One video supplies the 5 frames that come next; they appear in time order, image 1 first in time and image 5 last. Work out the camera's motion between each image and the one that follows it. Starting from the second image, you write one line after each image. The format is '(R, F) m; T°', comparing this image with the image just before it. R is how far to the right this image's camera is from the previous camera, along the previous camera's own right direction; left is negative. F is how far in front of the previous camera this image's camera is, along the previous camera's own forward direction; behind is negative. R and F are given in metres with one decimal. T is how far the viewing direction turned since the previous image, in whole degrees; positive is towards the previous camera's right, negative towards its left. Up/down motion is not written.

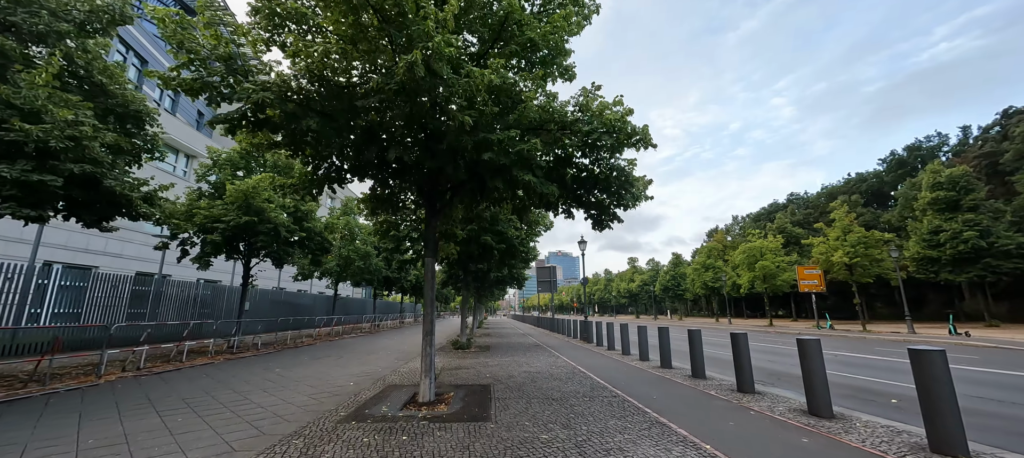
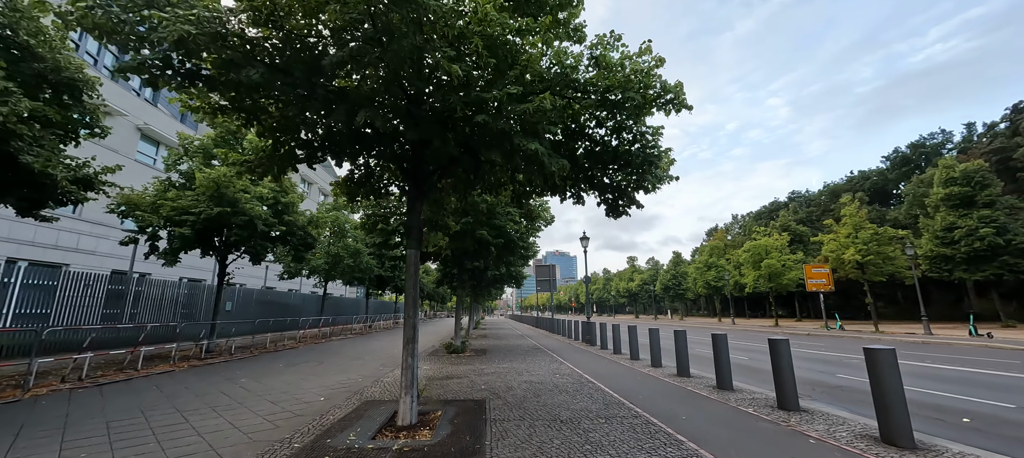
(0.0, +1.1) m; 0°
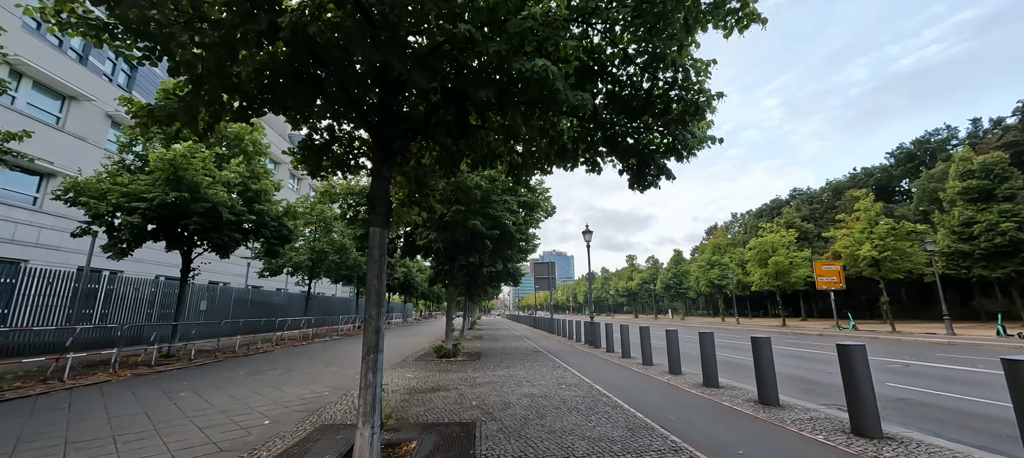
(0.0, +1.4) m; 0°
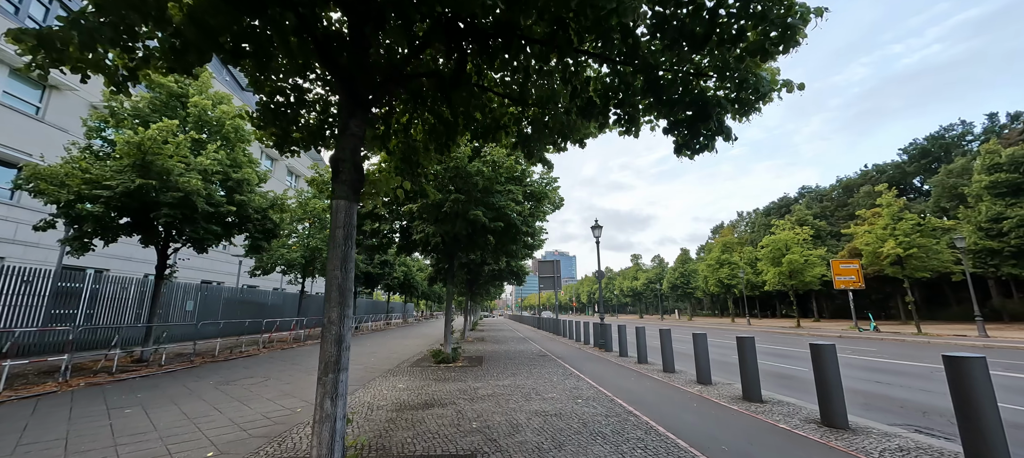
(-0.1, +1.1) m; 0°
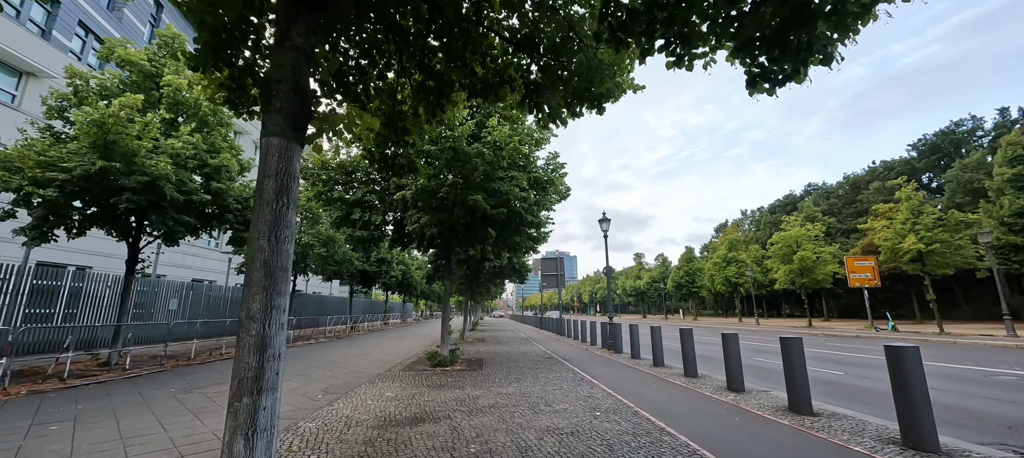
(-0.1, +1.0) m; 0°
